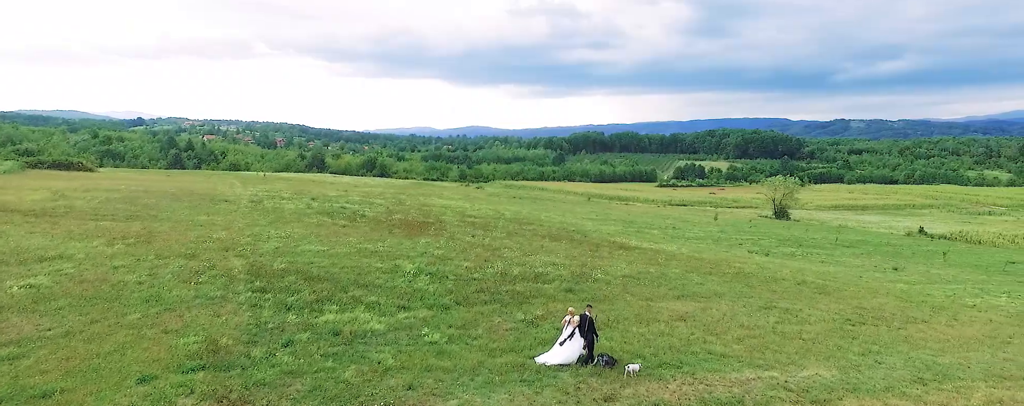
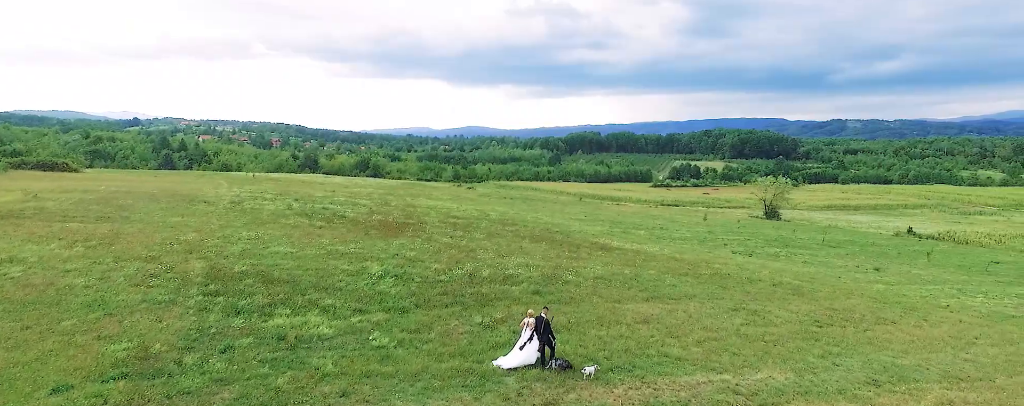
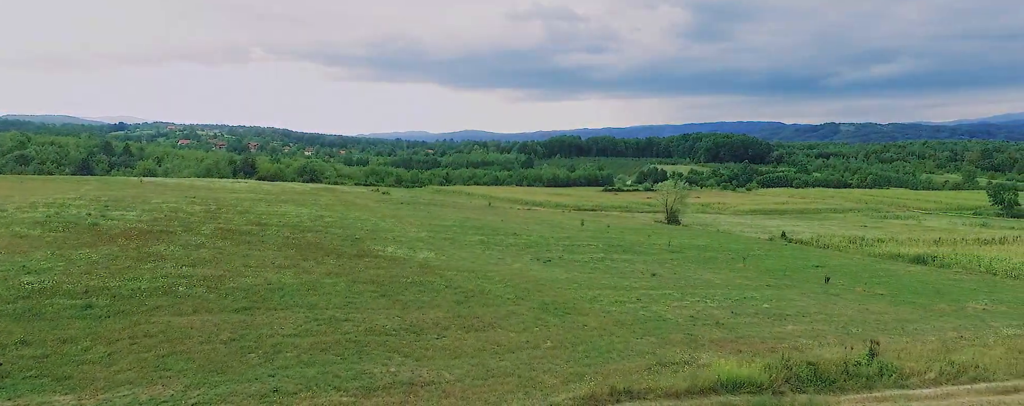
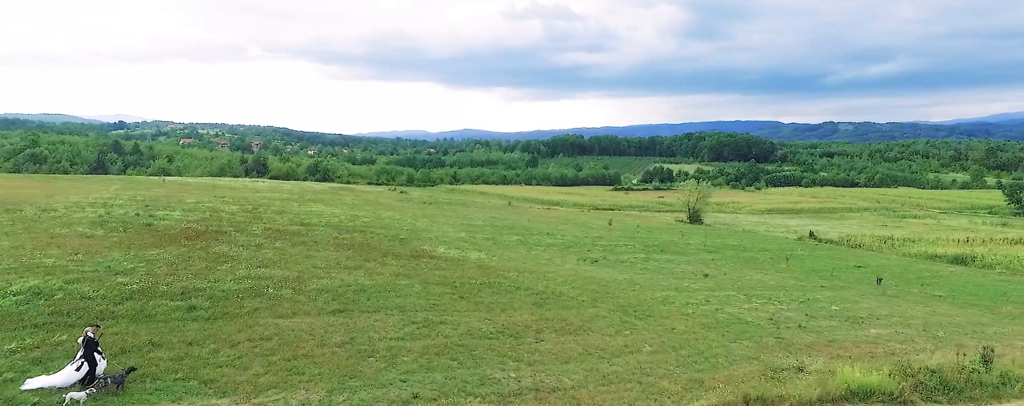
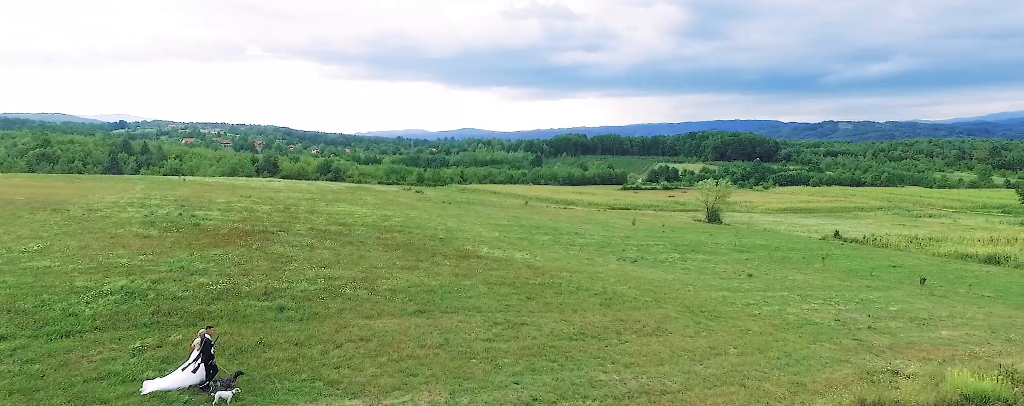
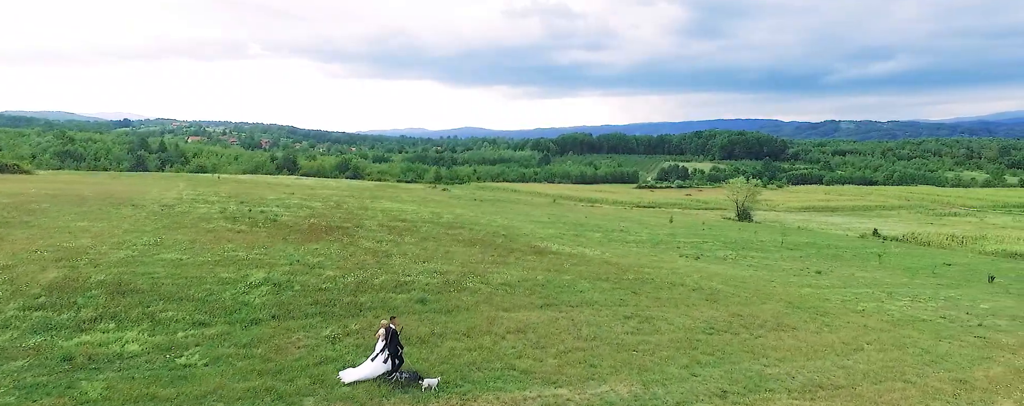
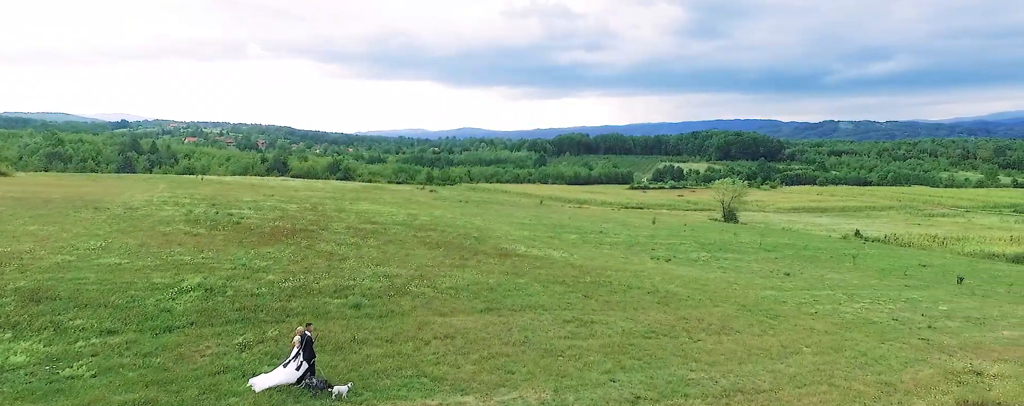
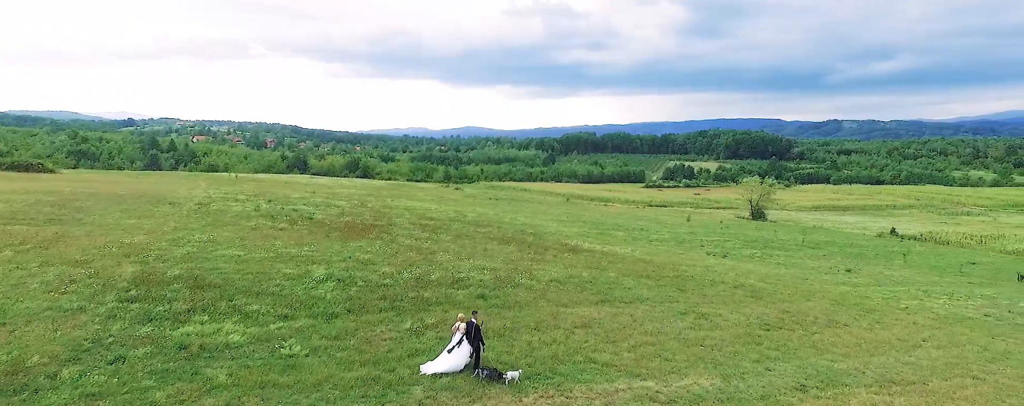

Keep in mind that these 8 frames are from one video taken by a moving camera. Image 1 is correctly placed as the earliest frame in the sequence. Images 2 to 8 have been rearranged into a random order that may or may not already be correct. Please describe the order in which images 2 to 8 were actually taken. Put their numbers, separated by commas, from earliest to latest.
2, 8, 6, 7, 5, 4, 3
